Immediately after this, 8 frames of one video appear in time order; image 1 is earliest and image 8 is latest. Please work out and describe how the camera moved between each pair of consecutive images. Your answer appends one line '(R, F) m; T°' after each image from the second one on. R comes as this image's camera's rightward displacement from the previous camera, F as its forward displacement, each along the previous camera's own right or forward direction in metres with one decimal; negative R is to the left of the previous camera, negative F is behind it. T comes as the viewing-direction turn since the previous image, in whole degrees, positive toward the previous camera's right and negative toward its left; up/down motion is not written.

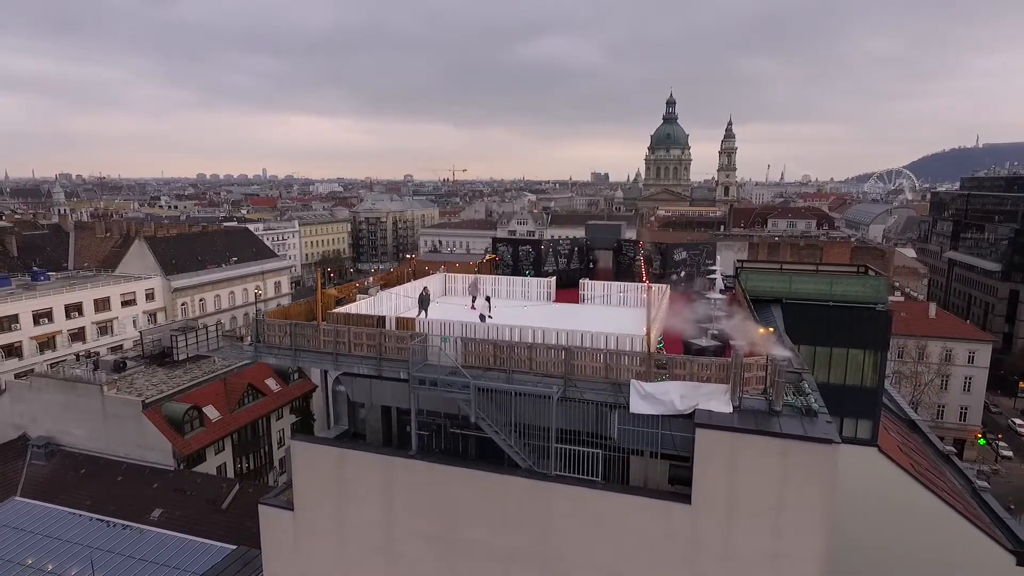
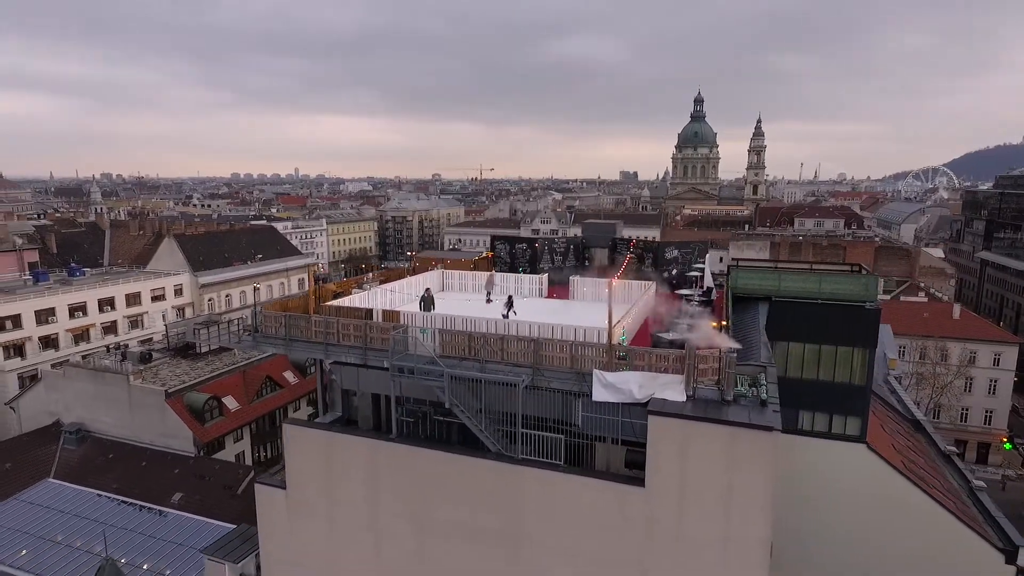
(+1.1, -0.7) m; -3°
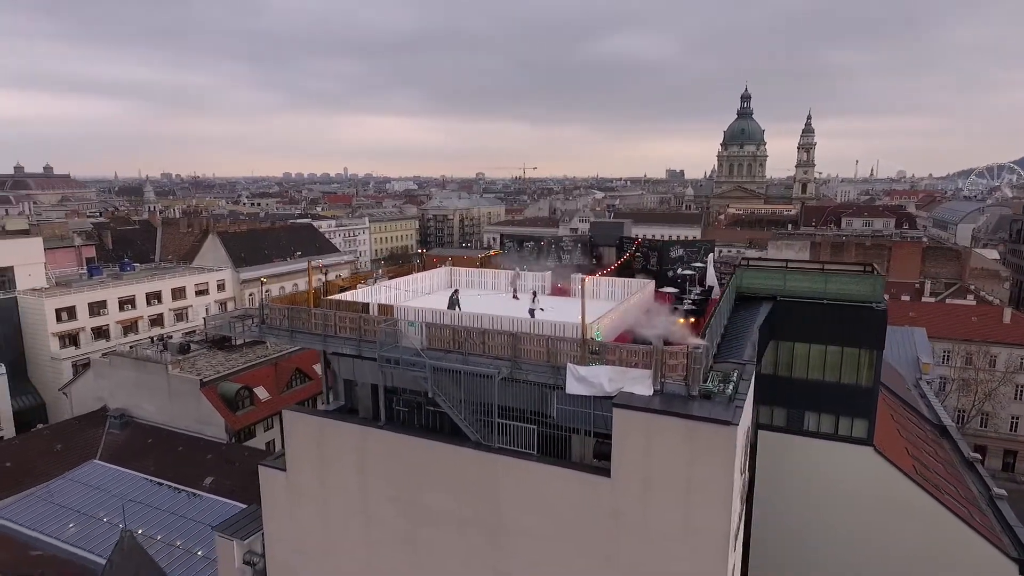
(+1.3, -0.5) m; -4°
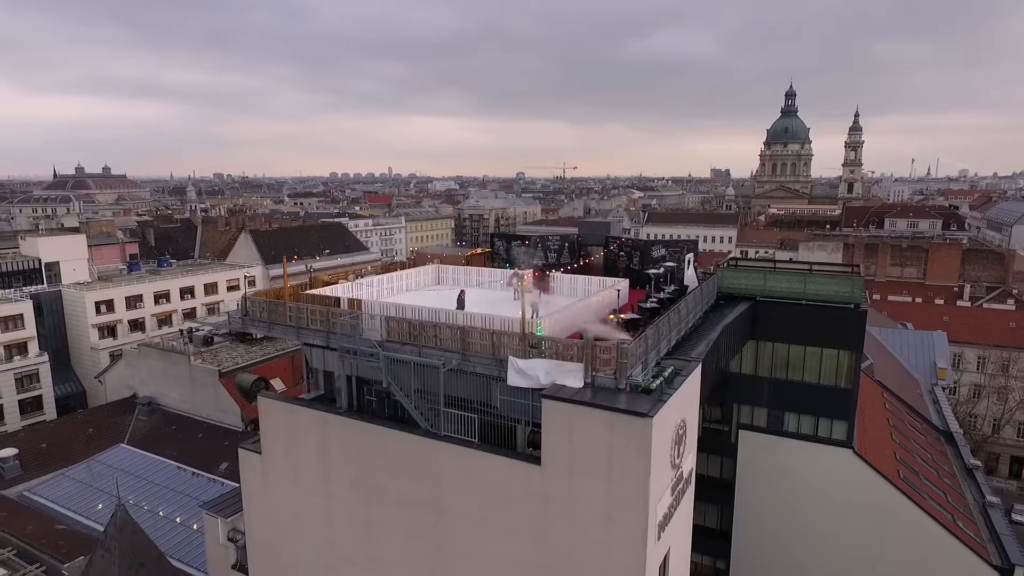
(+2.0, -0.5) m; -4°
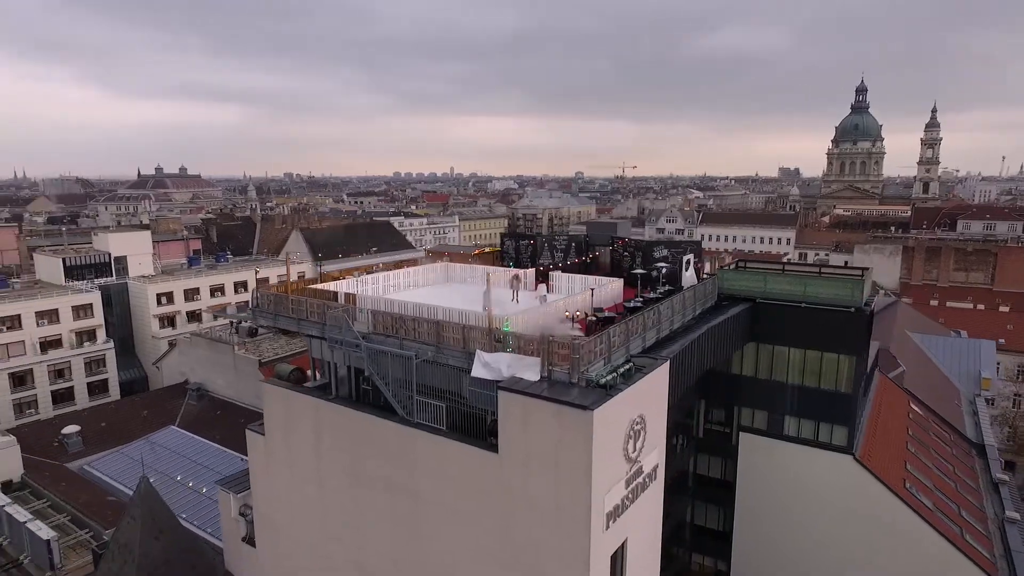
(+2.0, -0.6) m; -5°
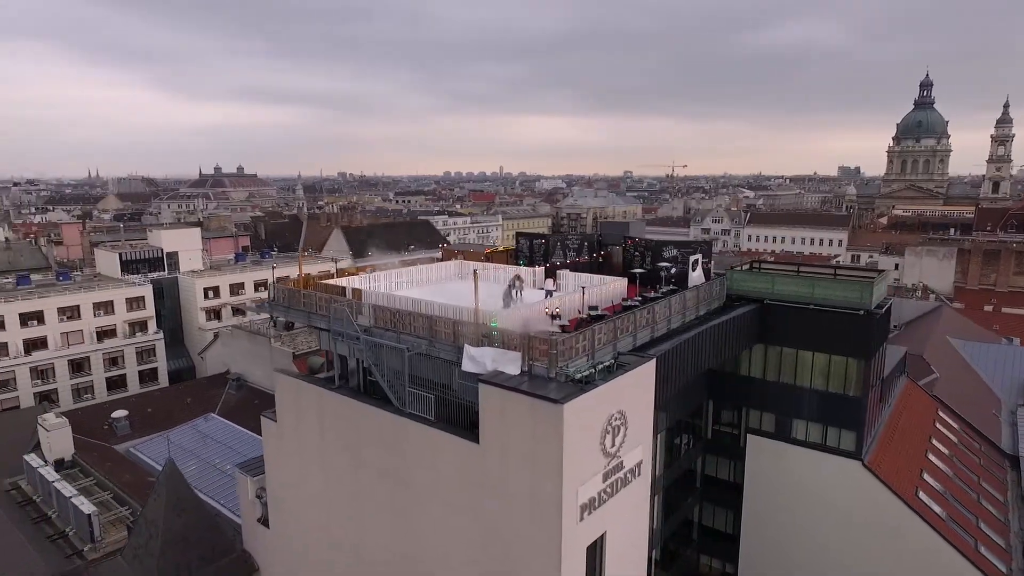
(+1.3, -0.4) m; -4°
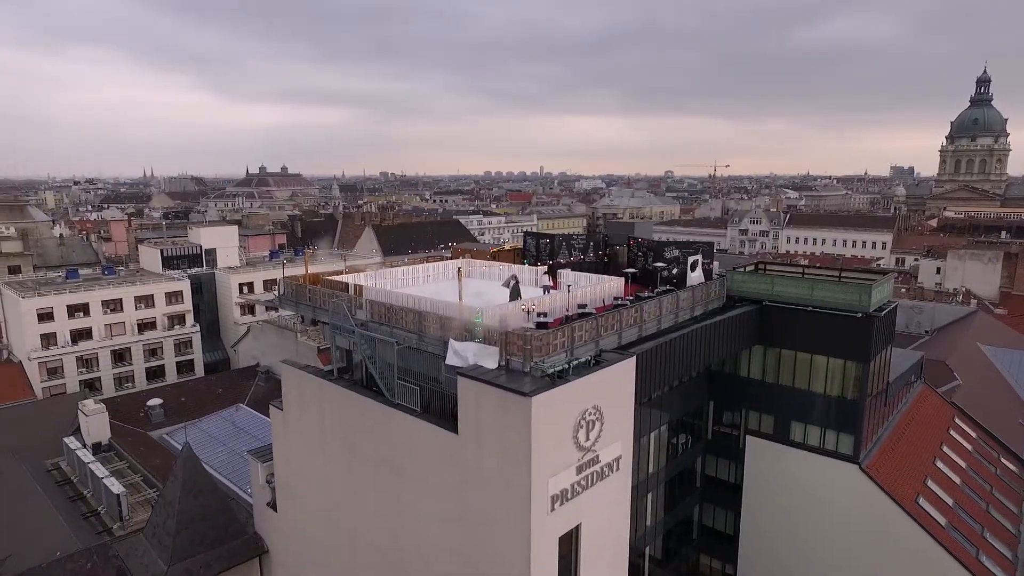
(+1.3, -0.4) m; -4°
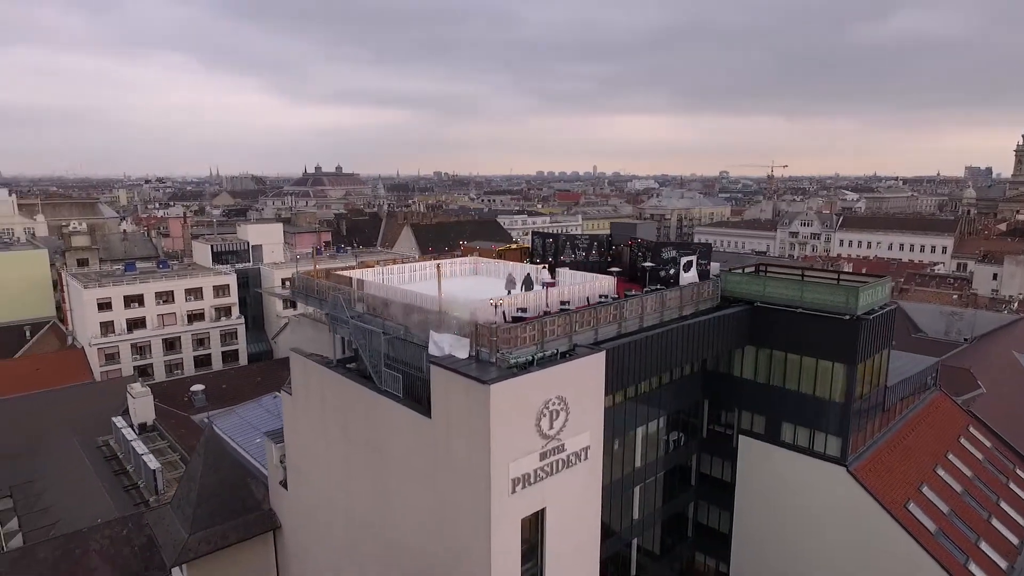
(+1.8, -0.8) m; -5°
